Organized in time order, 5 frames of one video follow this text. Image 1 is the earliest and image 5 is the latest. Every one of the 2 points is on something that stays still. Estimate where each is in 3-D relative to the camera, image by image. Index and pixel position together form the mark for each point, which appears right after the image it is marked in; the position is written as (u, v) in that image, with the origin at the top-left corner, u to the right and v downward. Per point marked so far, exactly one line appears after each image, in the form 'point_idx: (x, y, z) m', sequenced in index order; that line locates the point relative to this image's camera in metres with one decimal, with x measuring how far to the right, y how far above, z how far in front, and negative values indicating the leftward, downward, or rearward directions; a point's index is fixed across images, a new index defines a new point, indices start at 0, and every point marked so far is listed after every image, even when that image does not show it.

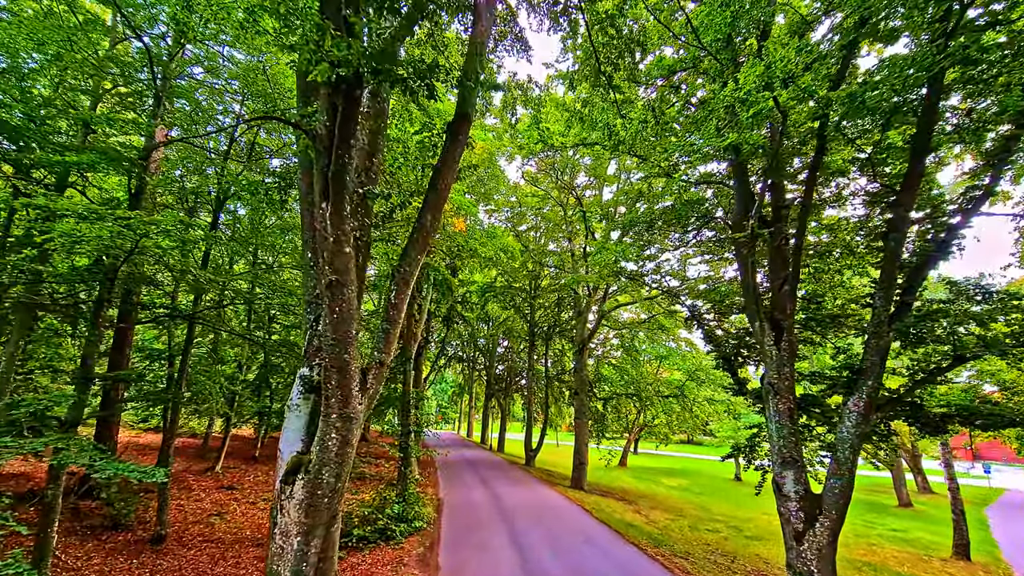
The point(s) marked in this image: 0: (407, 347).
0: (-2.6, -1.5, +12.5) m
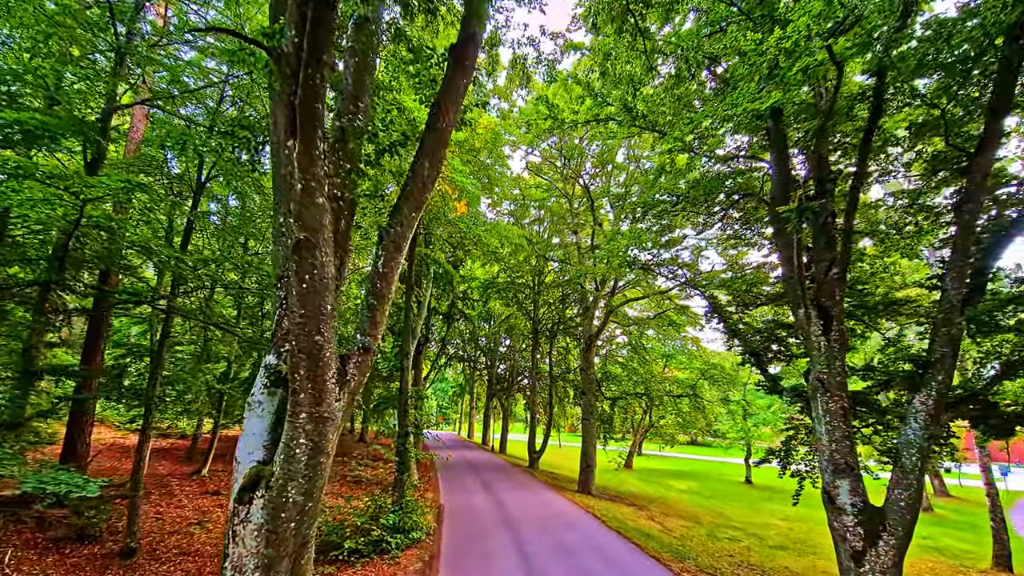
0: (-2.5, -1.3, +11.7) m
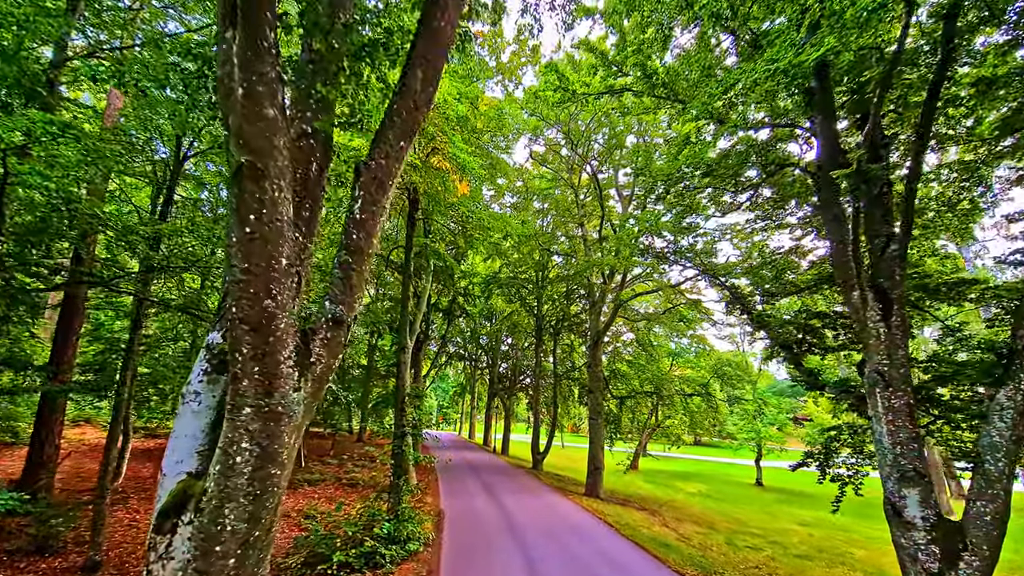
0: (-2.4, -1.1, +11.1) m
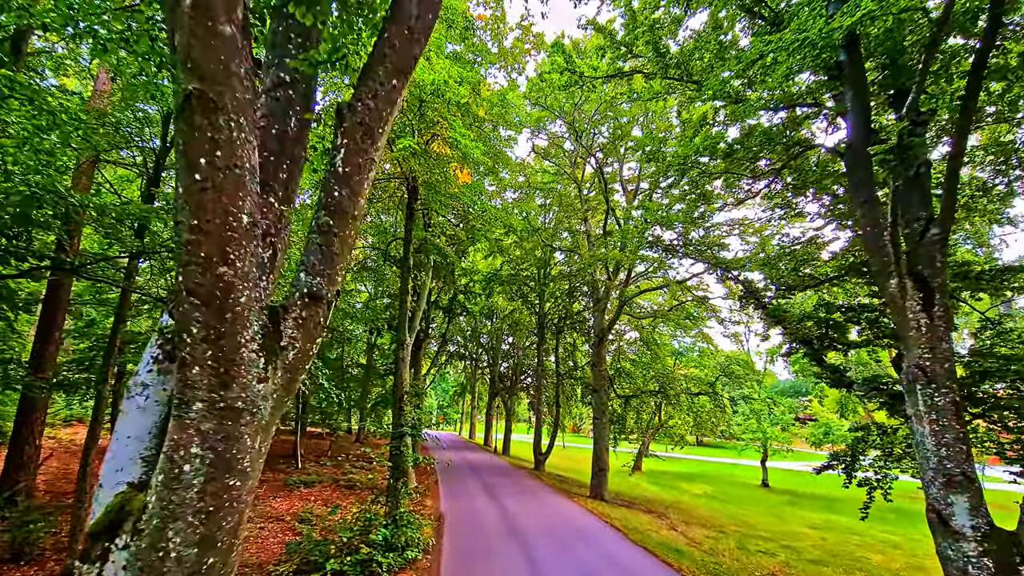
0: (-2.4, -1.0, +10.7) m
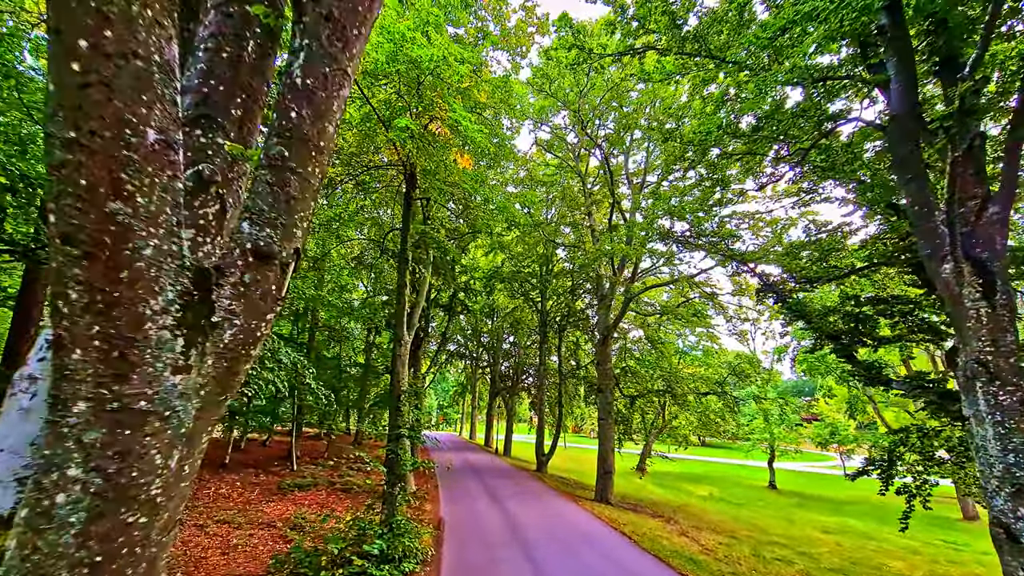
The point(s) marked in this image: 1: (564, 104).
0: (-2.3, -0.9, +10.3) m
1: (+1.3, +4.7, +12.6) m
